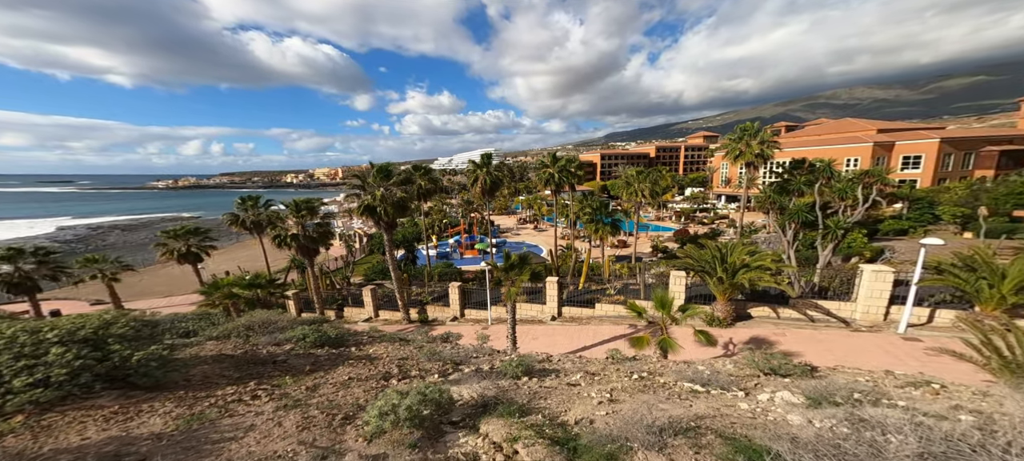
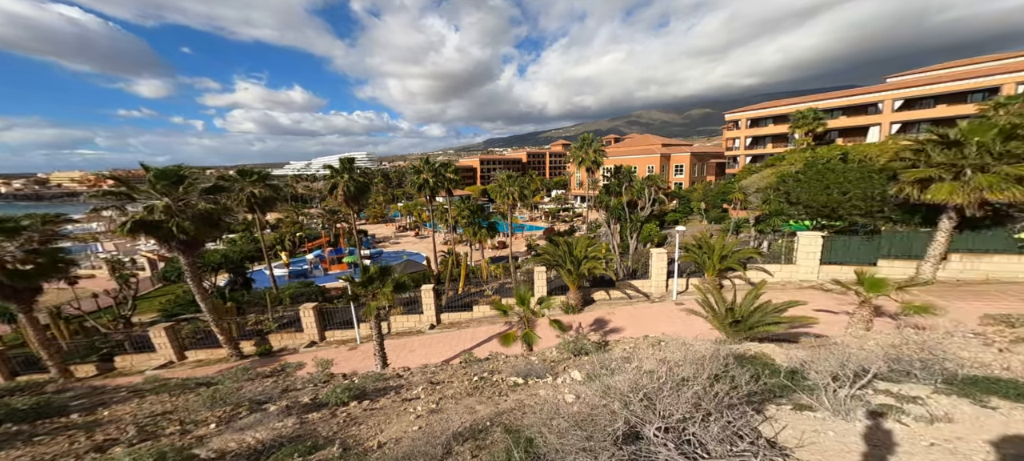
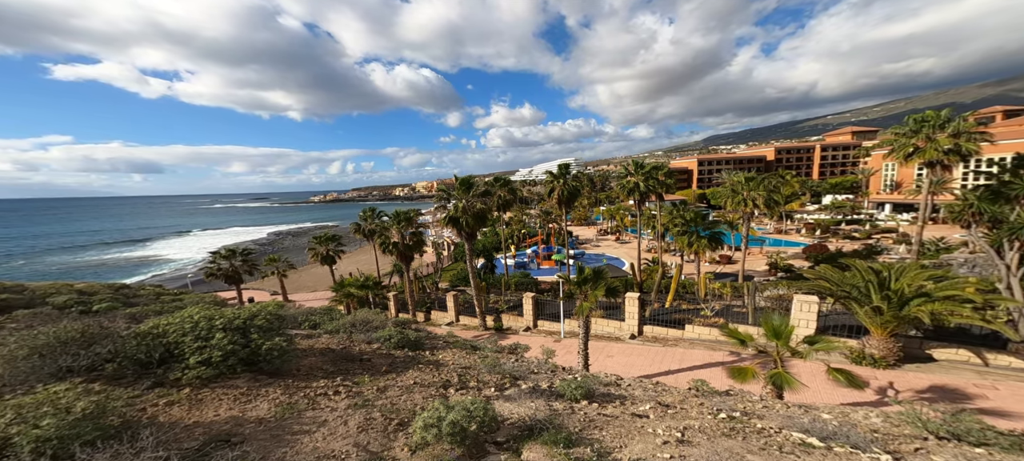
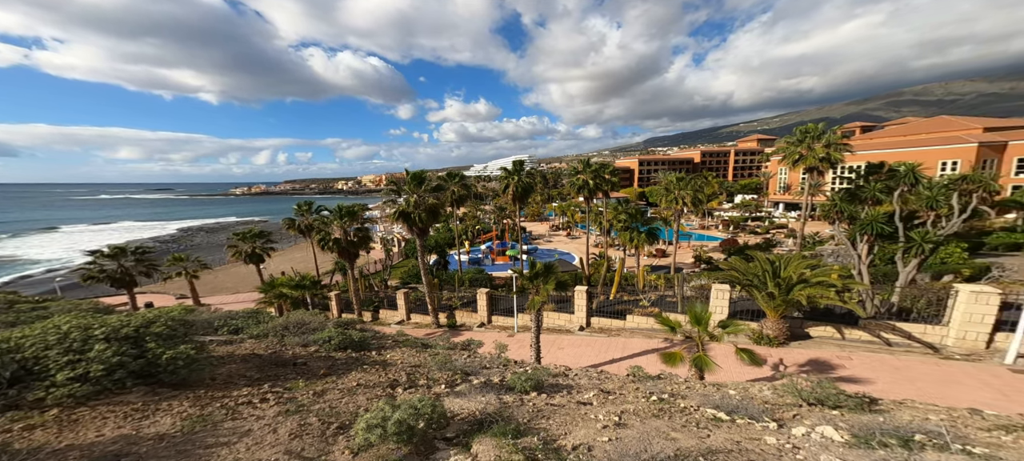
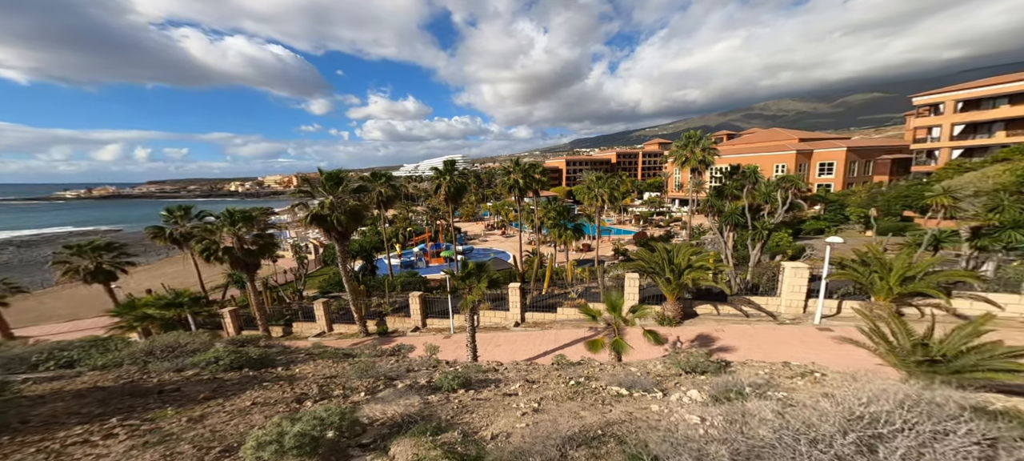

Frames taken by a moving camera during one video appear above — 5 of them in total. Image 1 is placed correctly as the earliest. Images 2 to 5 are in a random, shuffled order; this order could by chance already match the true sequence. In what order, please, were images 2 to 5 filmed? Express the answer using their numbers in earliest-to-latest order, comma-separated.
3, 4, 5, 2
